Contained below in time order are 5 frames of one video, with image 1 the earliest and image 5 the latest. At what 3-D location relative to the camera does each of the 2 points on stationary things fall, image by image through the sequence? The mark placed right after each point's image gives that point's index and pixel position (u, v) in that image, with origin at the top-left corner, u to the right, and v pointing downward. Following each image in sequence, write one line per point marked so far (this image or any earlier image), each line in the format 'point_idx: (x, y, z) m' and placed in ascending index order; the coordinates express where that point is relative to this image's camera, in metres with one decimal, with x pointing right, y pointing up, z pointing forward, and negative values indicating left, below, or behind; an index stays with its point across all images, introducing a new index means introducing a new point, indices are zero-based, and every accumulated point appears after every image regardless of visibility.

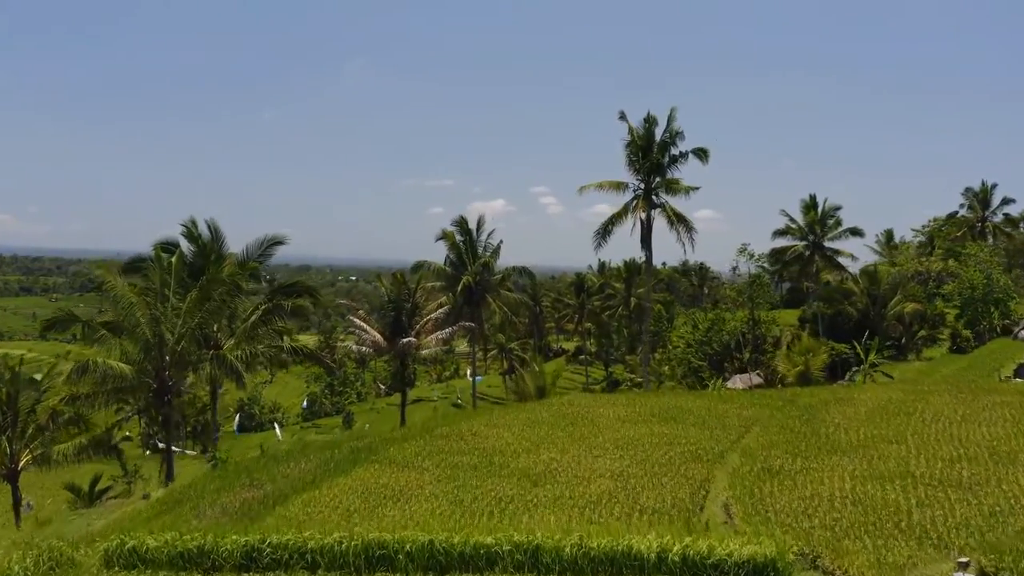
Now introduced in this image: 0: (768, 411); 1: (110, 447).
0: (+5.7, -2.7, +15.1) m
1: (-10.8, -4.3, +18.4) m
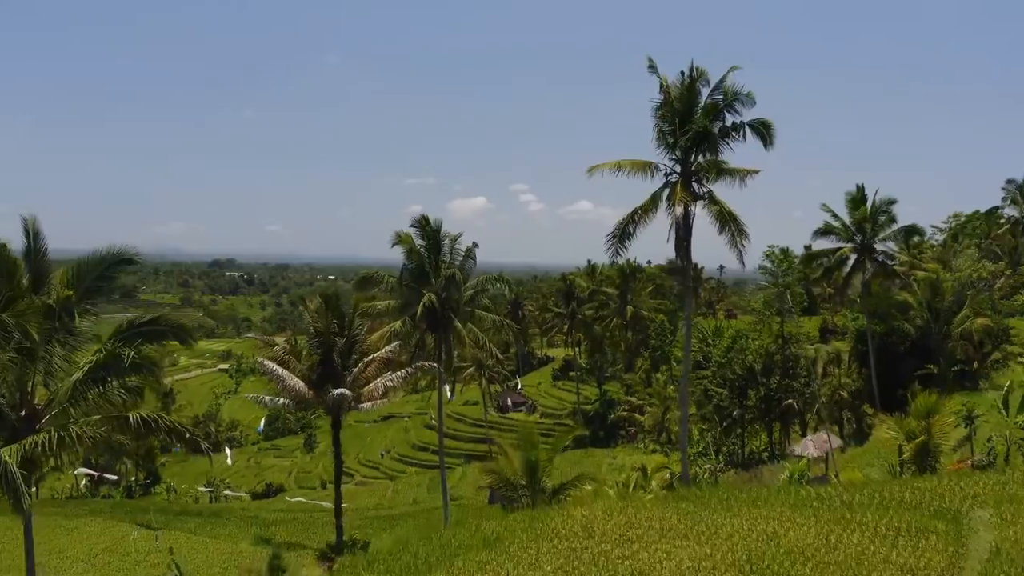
0: (+5.4, -3.3, +8.6) m
1: (-11.2, -5.0, +11.4) m
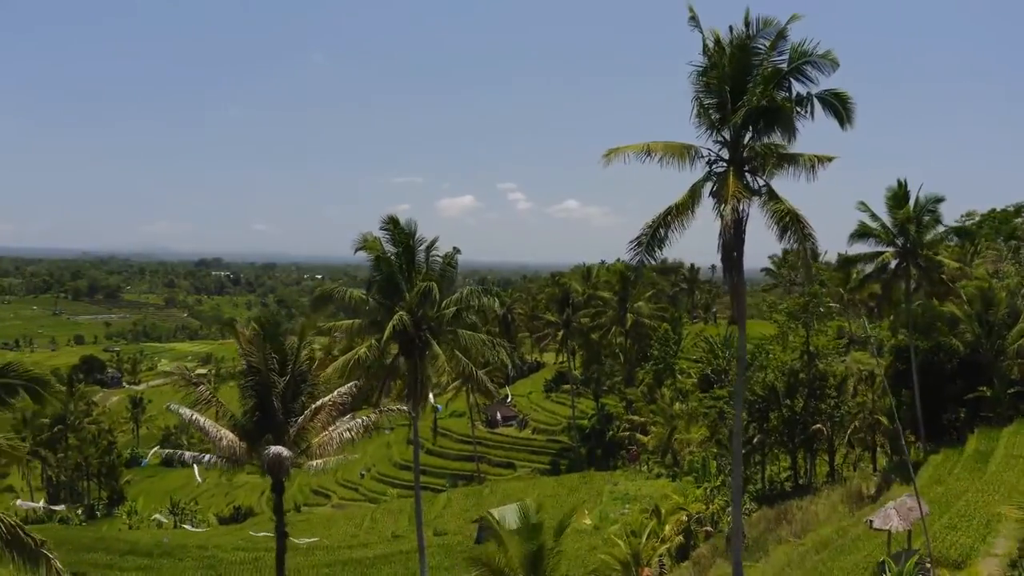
0: (+5.4, -3.8, +5.0) m
1: (-11.2, -5.5, +7.5) m
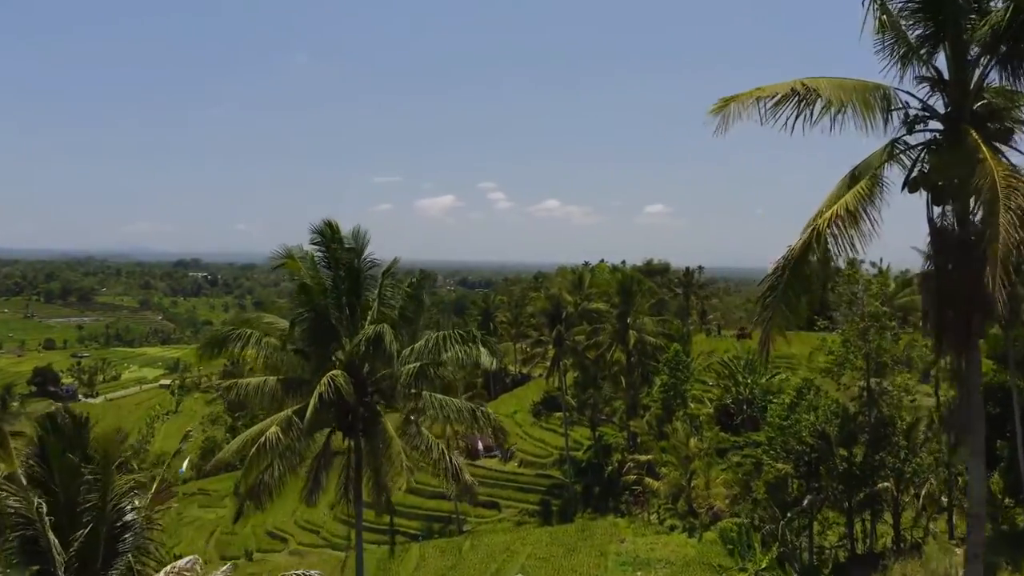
0: (+5.6, -4.5, -0.5) m
1: (-11.1, -6.3, +1.5) m
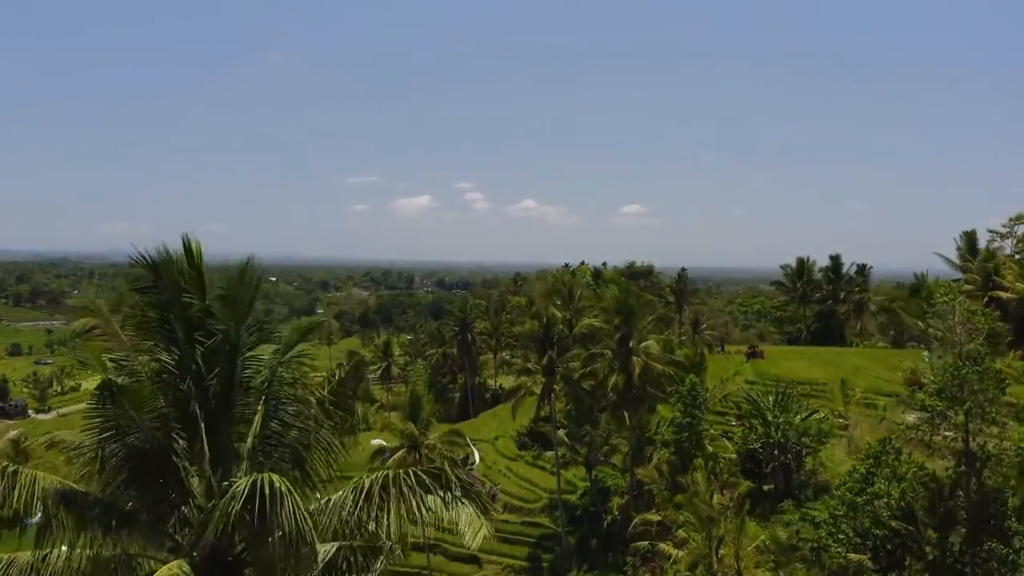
0: (+5.9, -5.3, -5.8) m
1: (-10.8, -7.2, -4.2) m
